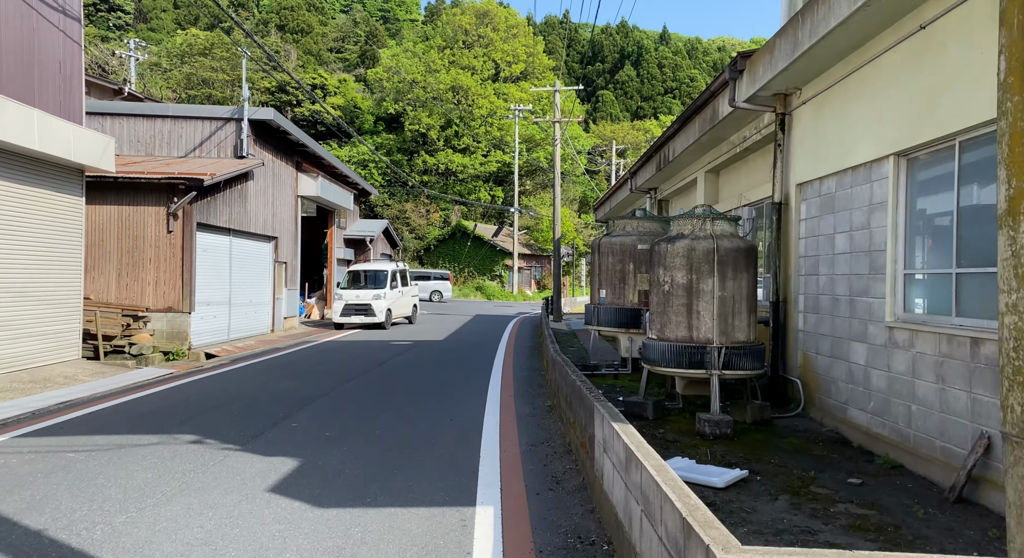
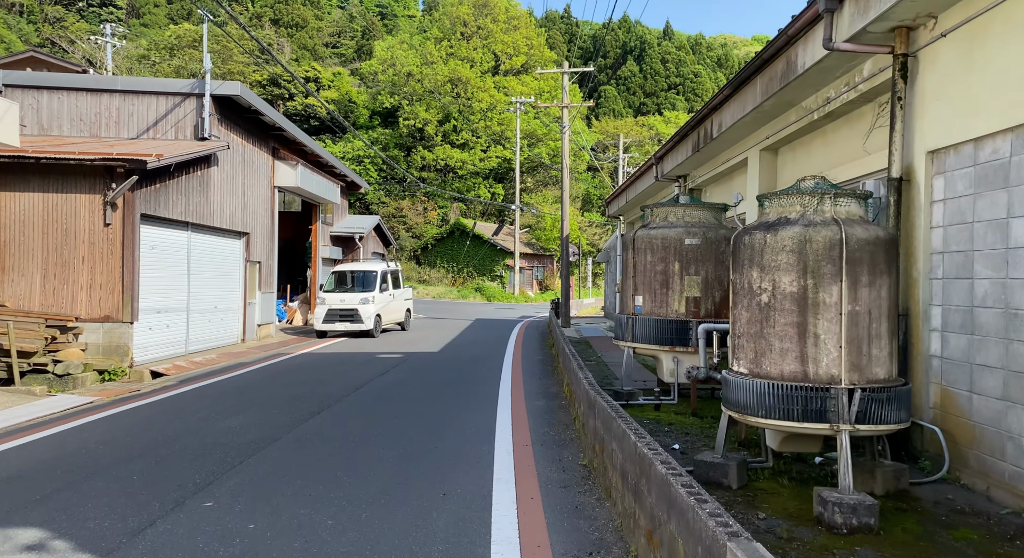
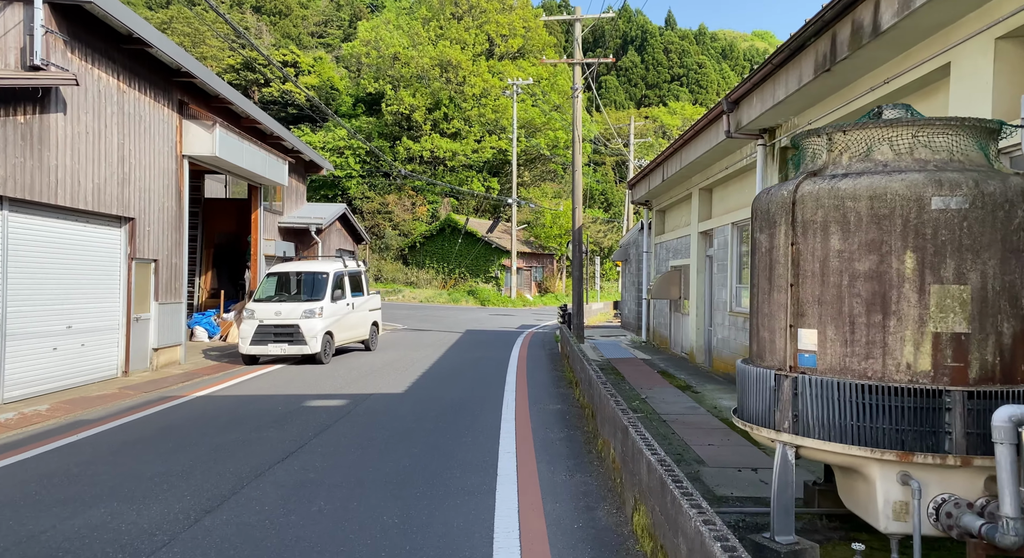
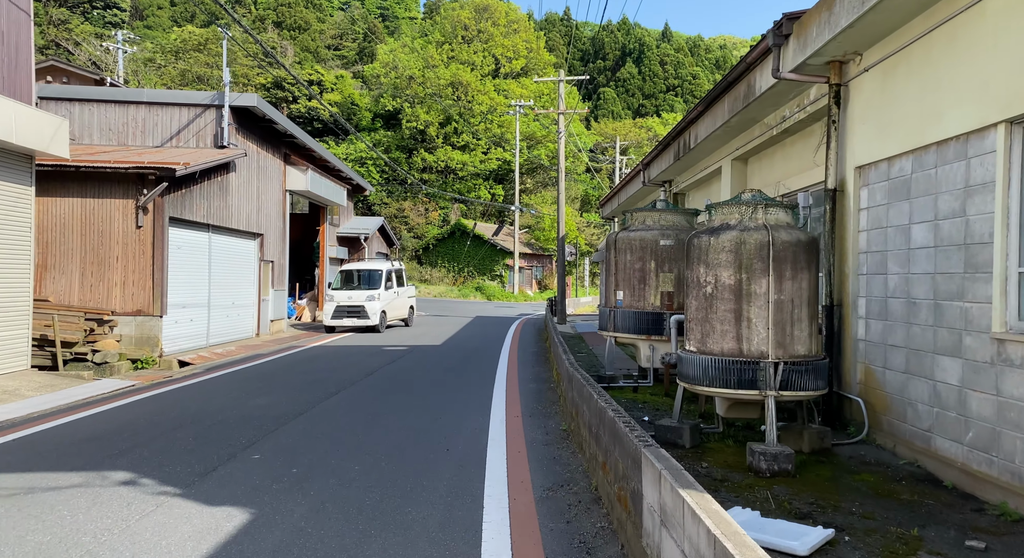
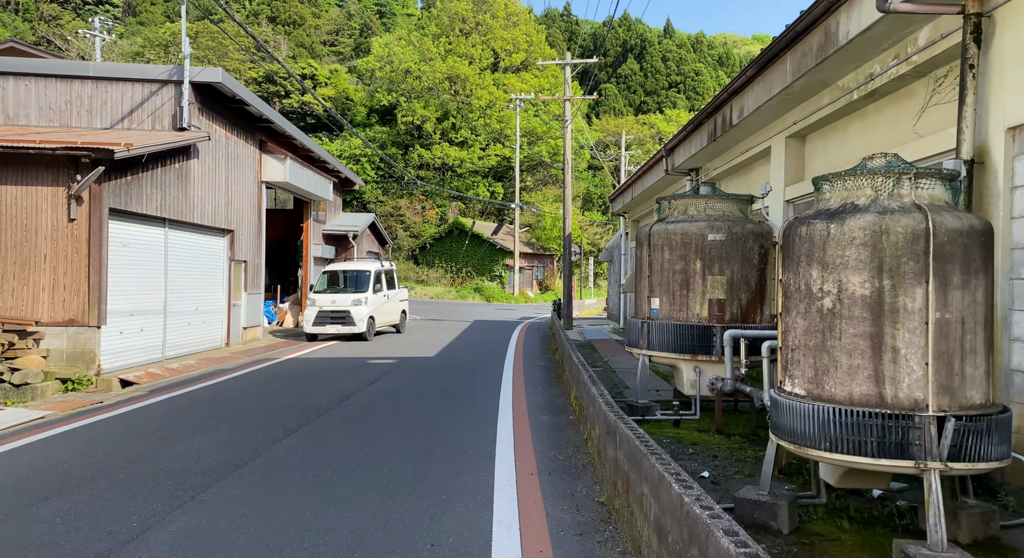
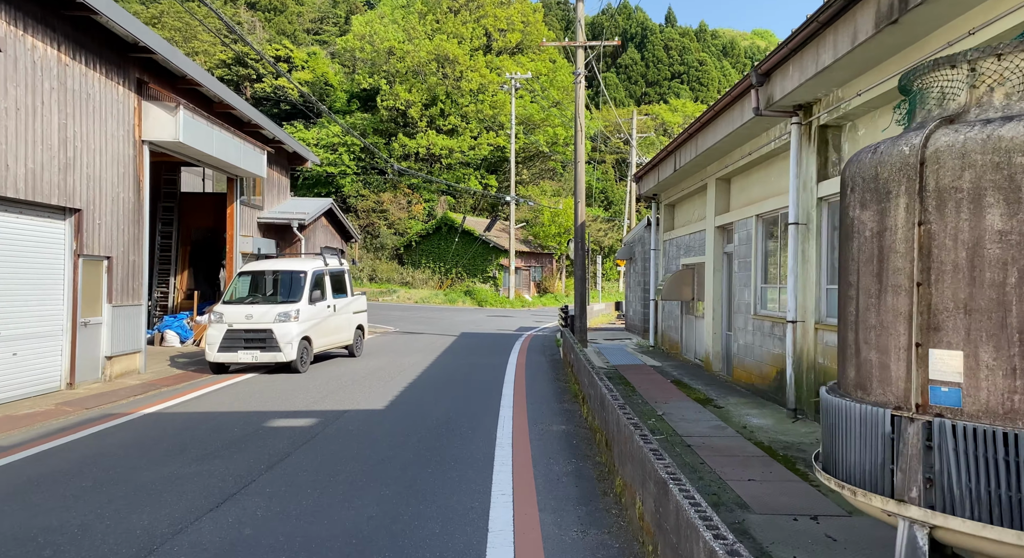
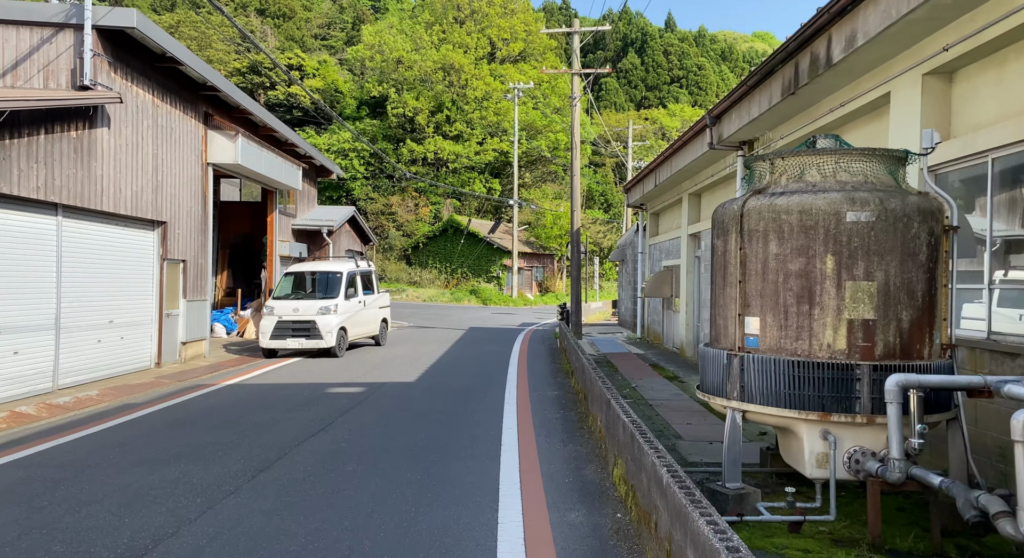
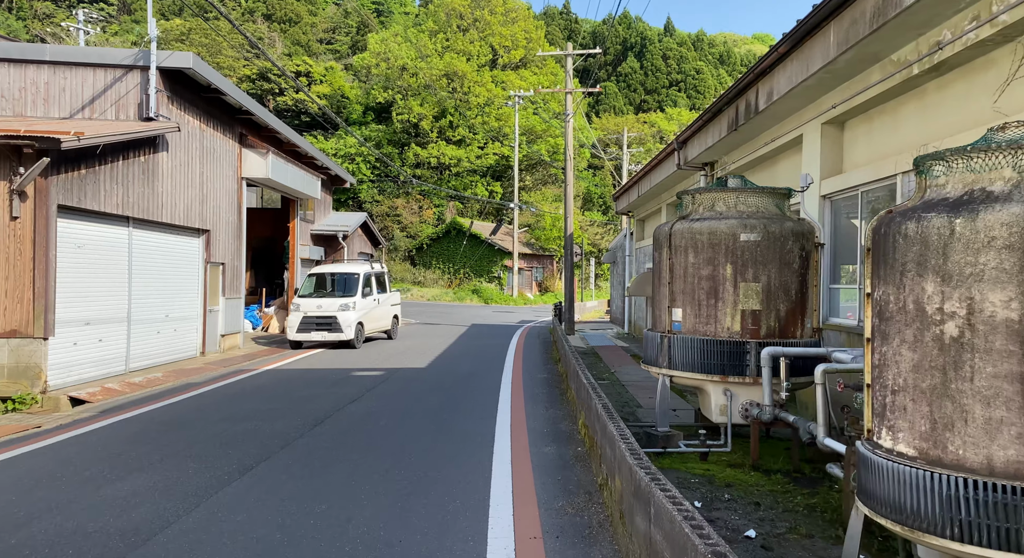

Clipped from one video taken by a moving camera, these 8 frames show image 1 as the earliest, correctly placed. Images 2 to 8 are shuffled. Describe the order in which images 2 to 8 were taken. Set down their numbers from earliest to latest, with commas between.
4, 2, 5, 8, 7, 3, 6
